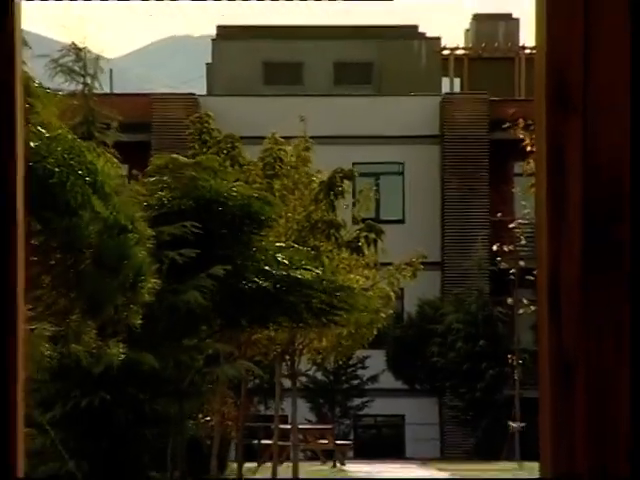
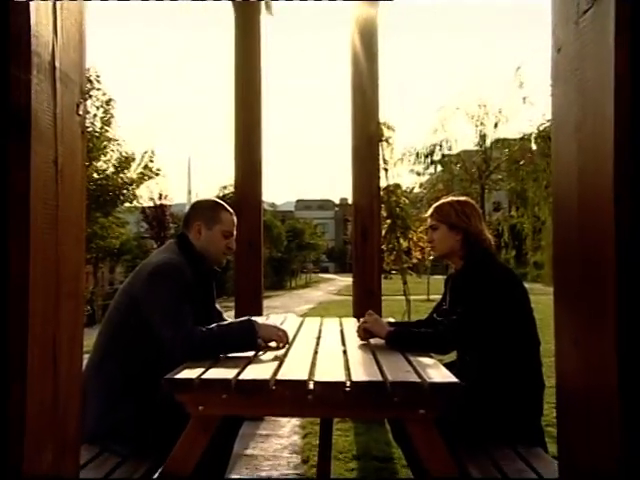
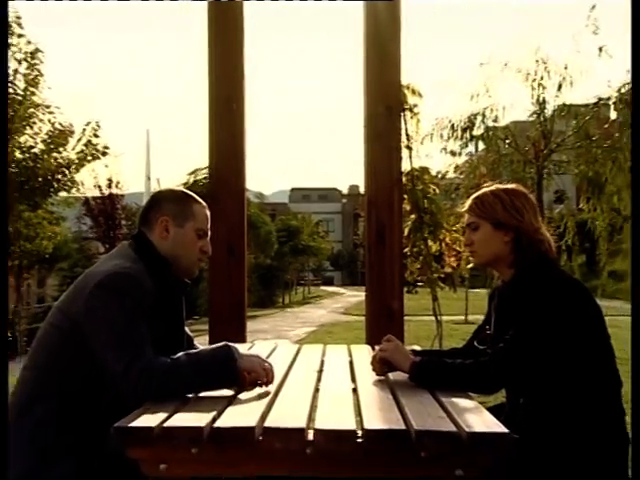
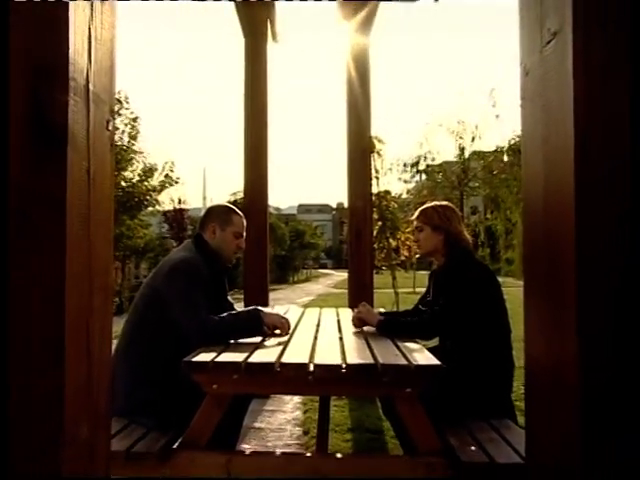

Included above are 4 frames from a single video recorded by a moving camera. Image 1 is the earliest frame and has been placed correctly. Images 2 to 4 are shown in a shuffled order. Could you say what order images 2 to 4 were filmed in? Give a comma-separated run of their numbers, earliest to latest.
3, 2, 4
